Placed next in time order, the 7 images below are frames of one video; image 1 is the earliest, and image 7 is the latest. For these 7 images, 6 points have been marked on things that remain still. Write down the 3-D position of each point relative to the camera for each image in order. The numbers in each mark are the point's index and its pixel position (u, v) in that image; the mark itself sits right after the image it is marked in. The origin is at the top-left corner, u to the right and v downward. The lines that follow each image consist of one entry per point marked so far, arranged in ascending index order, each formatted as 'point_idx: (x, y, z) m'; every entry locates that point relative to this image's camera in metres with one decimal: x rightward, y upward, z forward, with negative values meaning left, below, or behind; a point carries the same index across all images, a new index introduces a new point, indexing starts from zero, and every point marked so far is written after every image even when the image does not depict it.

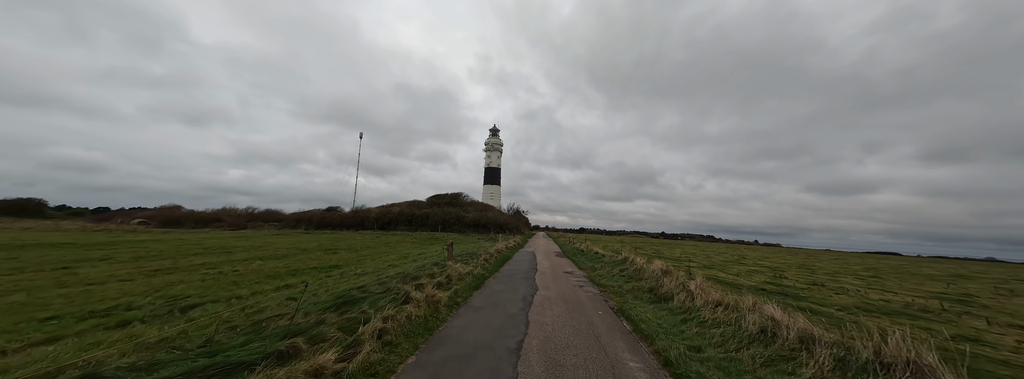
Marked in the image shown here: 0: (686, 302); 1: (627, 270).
0: (+5.0, -3.2, +7.9) m
1: (+5.9, -4.2, +14.2) m
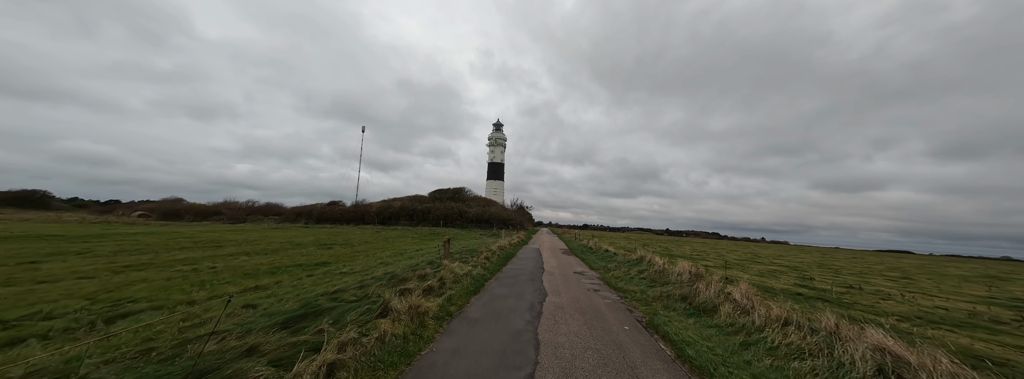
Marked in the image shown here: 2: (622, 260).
0: (+5.1, -2.9, +6.3) m
1: (+6.1, -3.8, +12.6) m
2: (+6.8, -4.4, +17.2) m
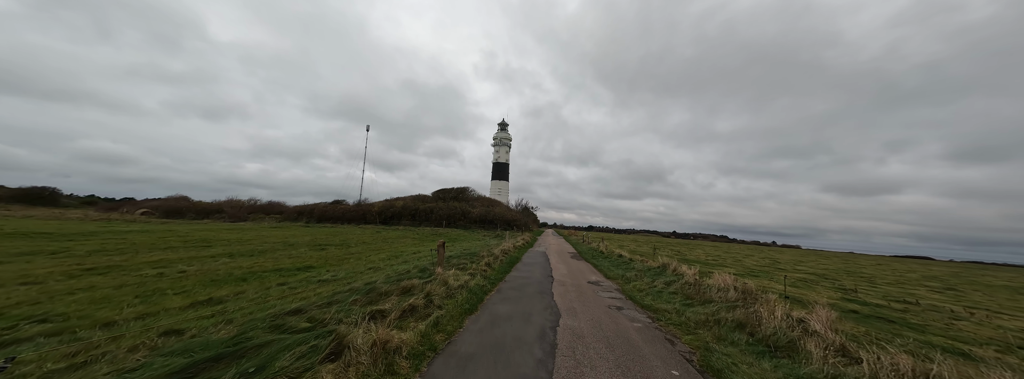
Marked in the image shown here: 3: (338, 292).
0: (+5.2, -2.8, +4.4) m
1: (+6.3, -3.7, +10.7) m
2: (+7.1, -4.3, +15.3) m
3: (-5.2, -3.1, +8.3) m
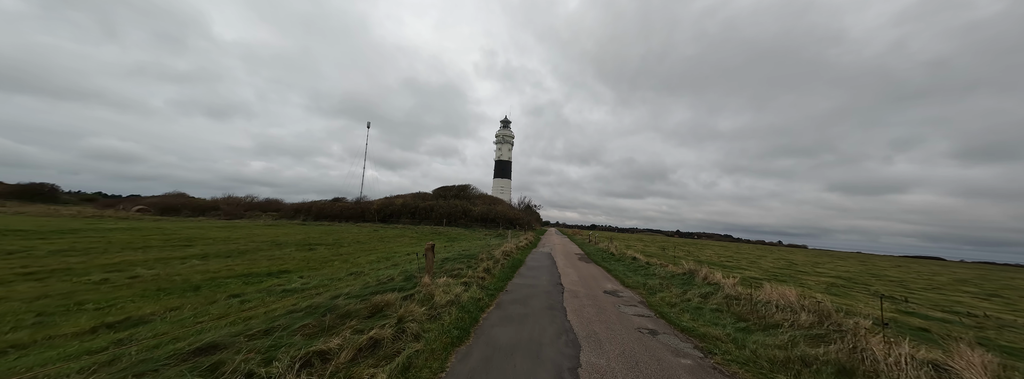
0: (+5.2, -2.6, +2.4) m
1: (+6.4, -3.4, +8.7) m
2: (+7.2, -4.0, +13.4) m
3: (-5.2, -2.8, +6.5) m
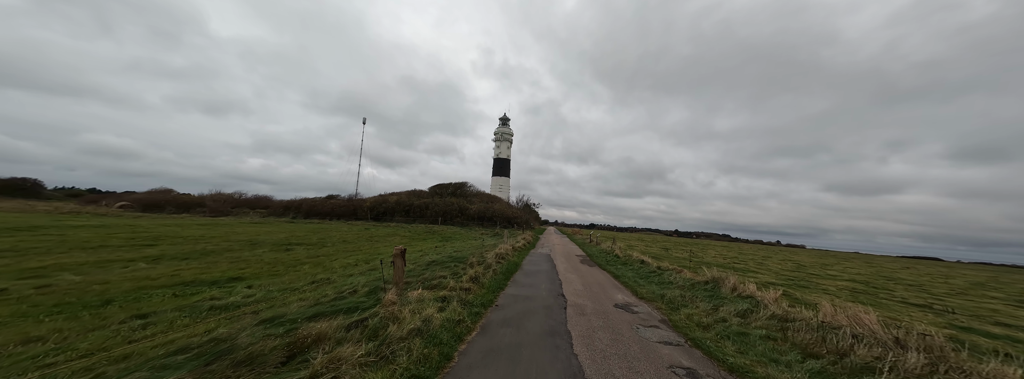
0: (+5.0, -2.4, +0.6) m
1: (+6.2, -3.2, +6.9) m
2: (+7.0, -3.8, +11.5) m
3: (-5.4, -2.6, +4.6) m
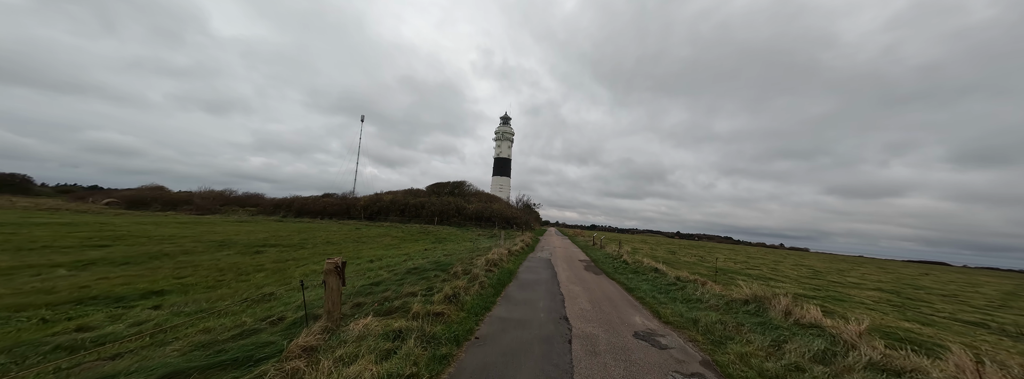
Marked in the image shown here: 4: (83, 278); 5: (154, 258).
0: (+4.7, -2.2, -1.6) m
1: (+5.9, -3.1, +4.7) m
2: (+6.7, -3.7, +9.3) m
3: (-5.7, -2.3, +2.4) m
4: (-15.9, -3.3, +10.3) m
5: (-18.9, -3.6, +14.6) m
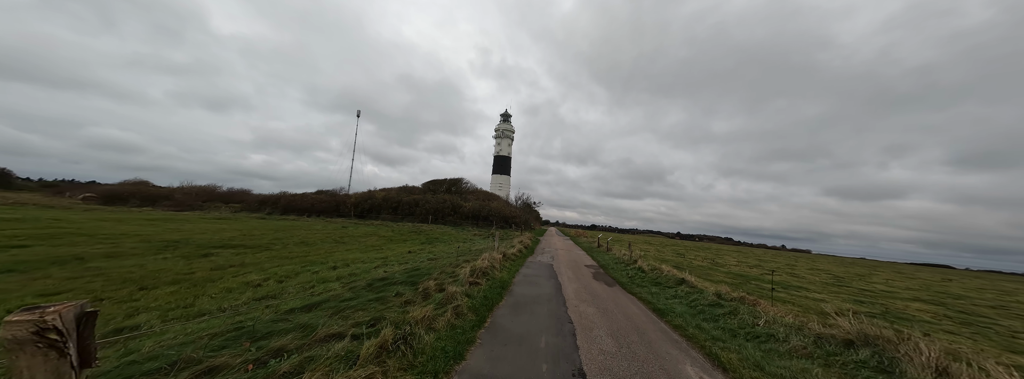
0: (+4.5, -1.9, -4.5) m
1: (+5.6, -2.8, +1.8) m
2: (+6.4, -3.4, +6.4) m
3: (-5.9, -1.9, -0.5) m
4: (-16.1, -2.8, +7.4) m
5: (-19.1, -3.1, +11.7) m
